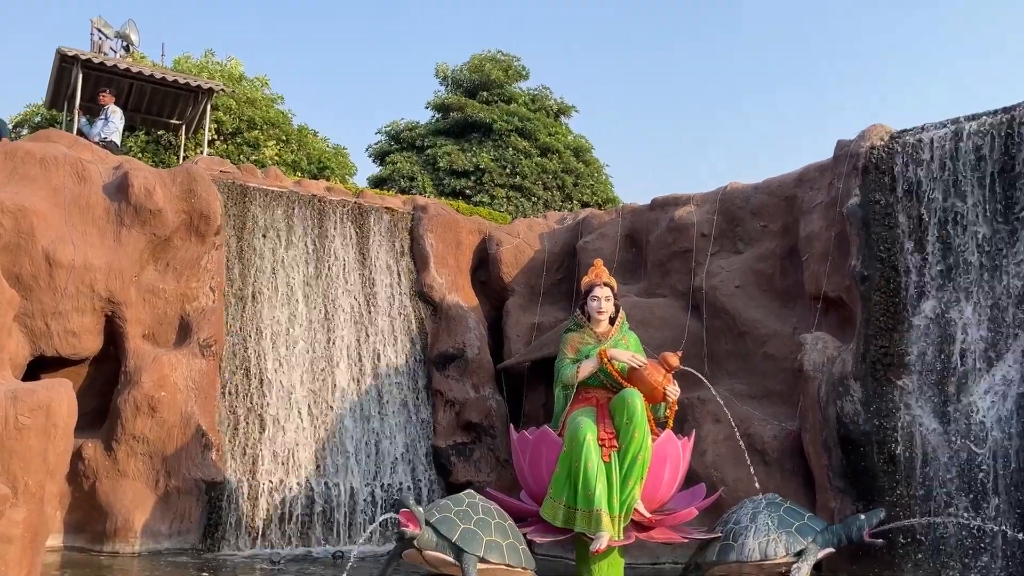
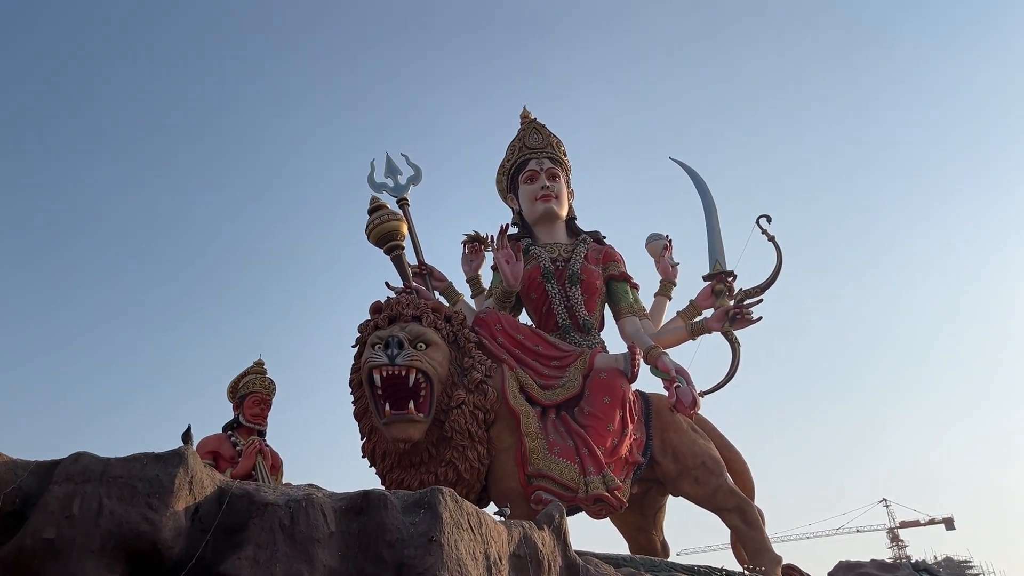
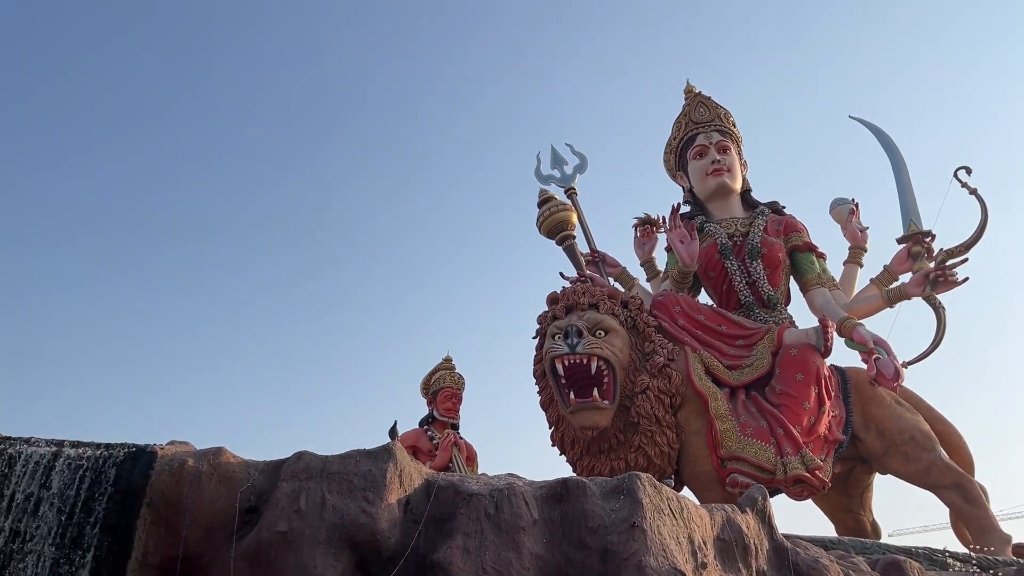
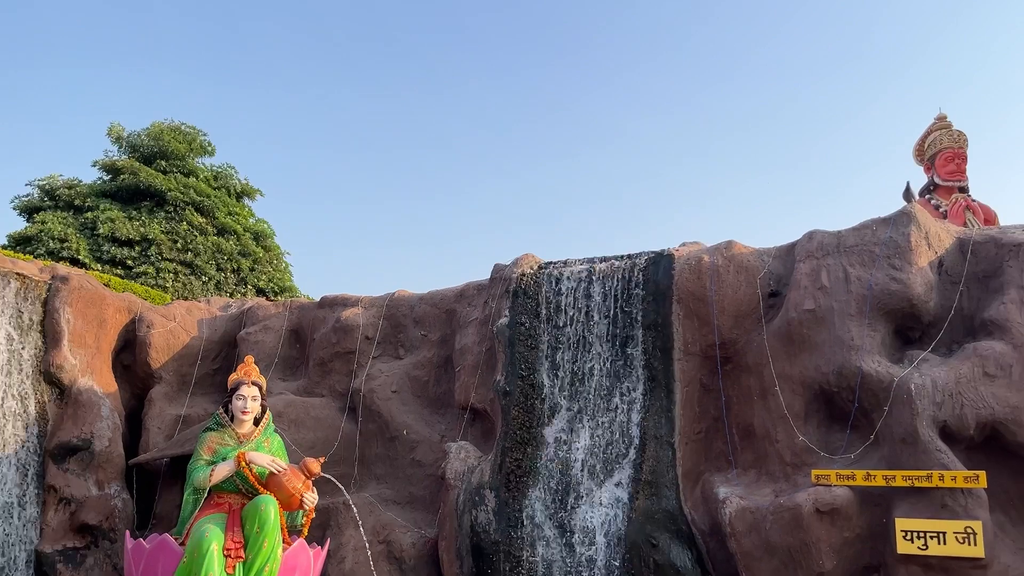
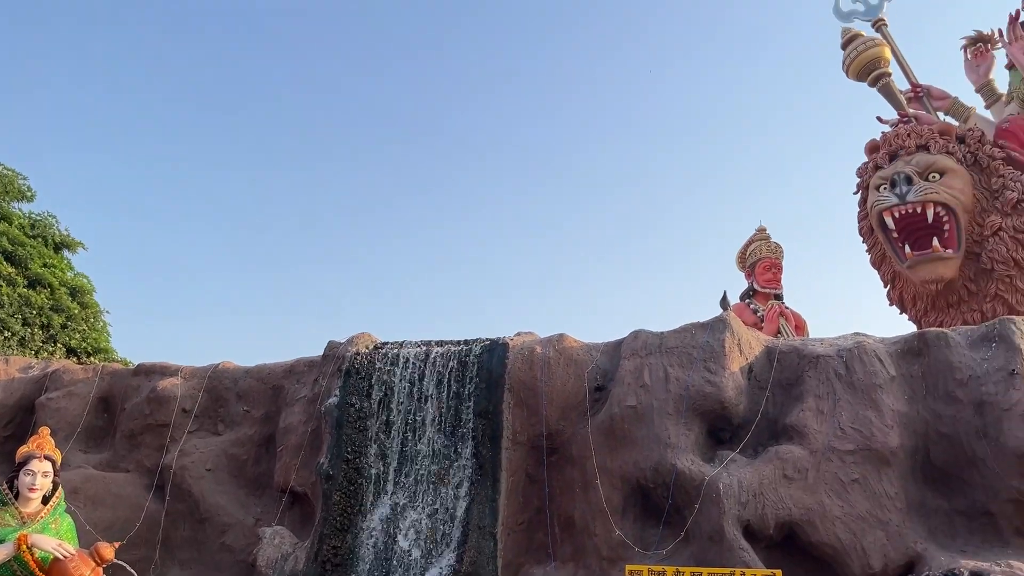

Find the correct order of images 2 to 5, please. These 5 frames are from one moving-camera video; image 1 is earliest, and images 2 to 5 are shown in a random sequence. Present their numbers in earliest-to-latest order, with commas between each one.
4, 5, 3, 2
